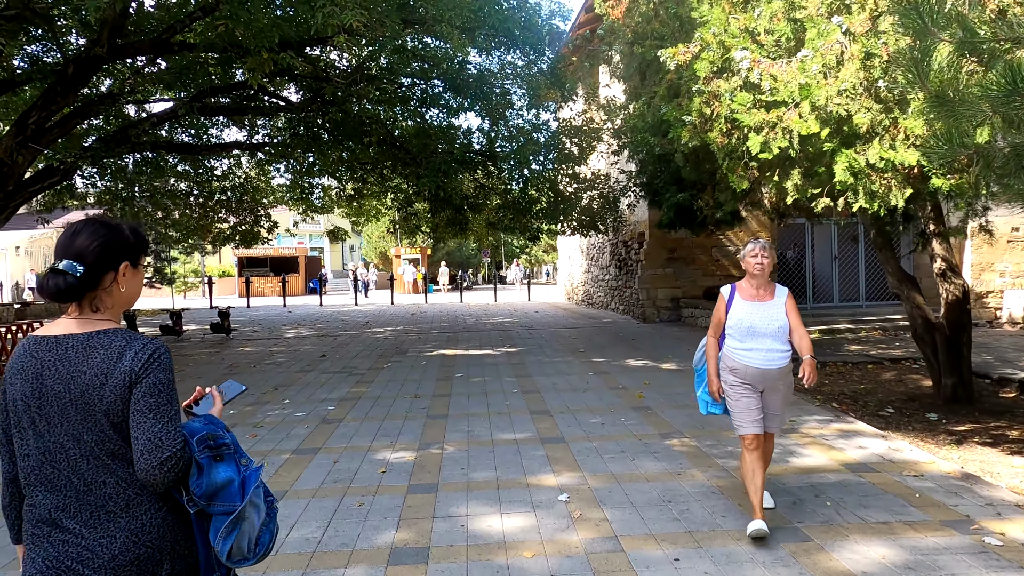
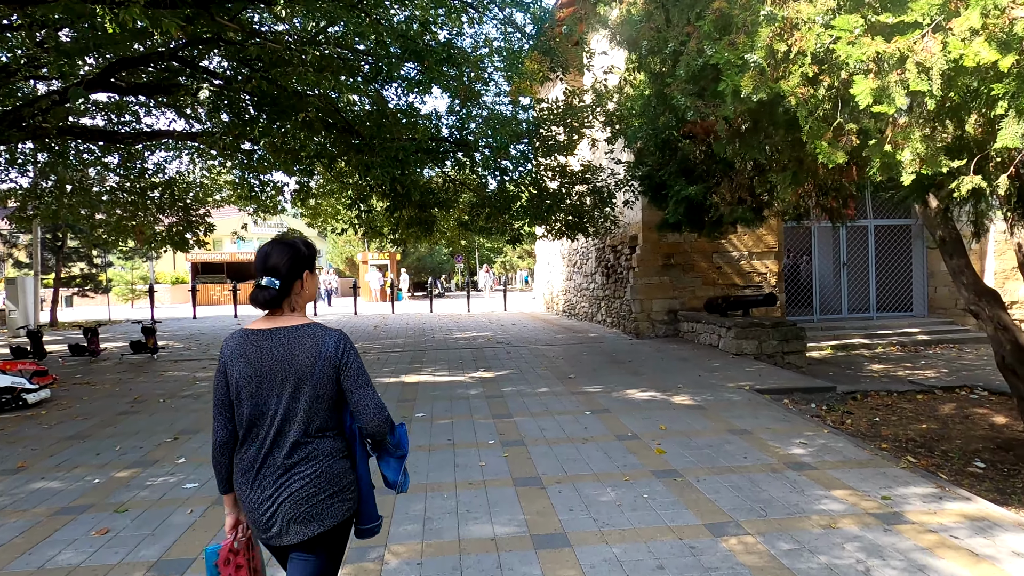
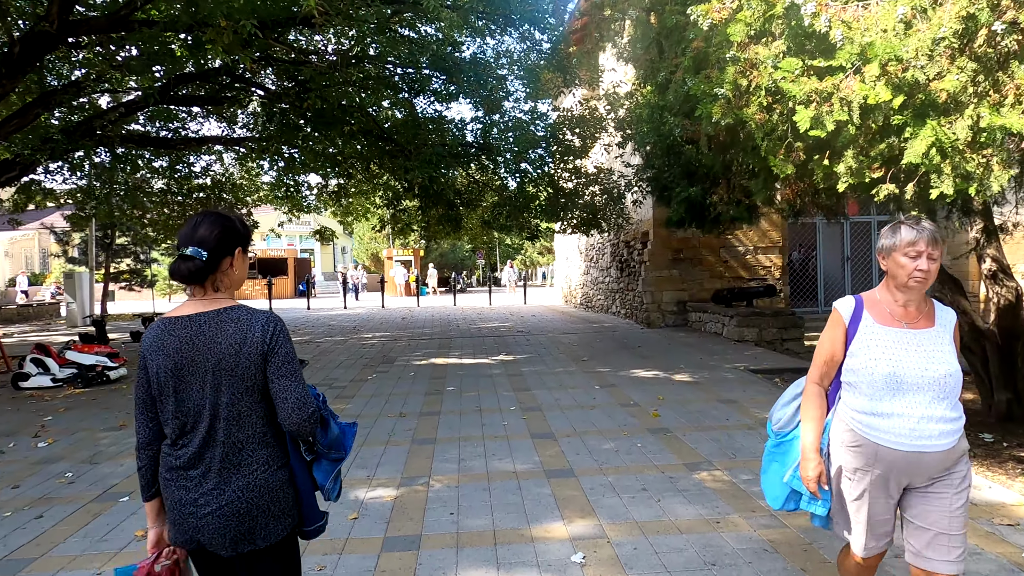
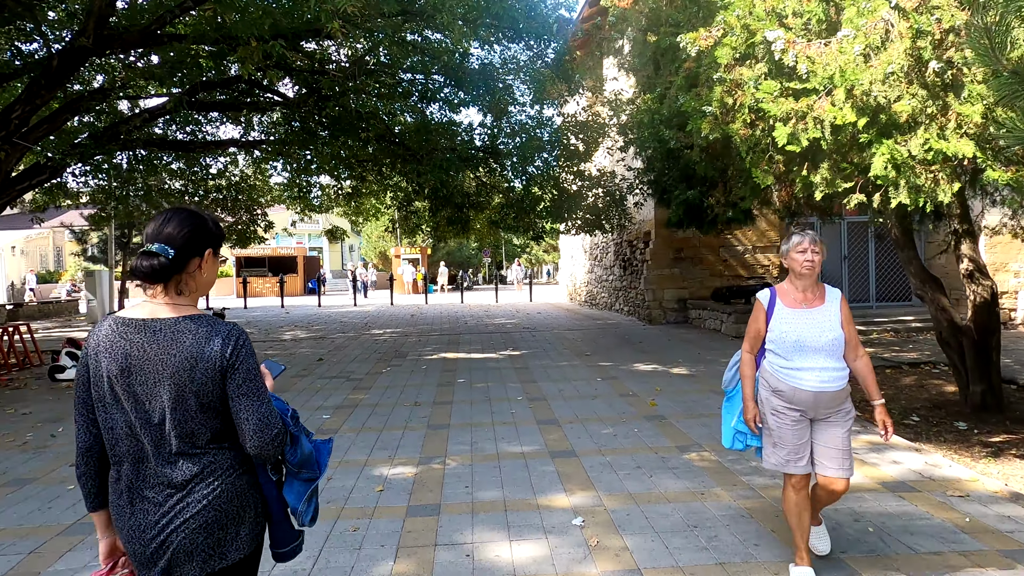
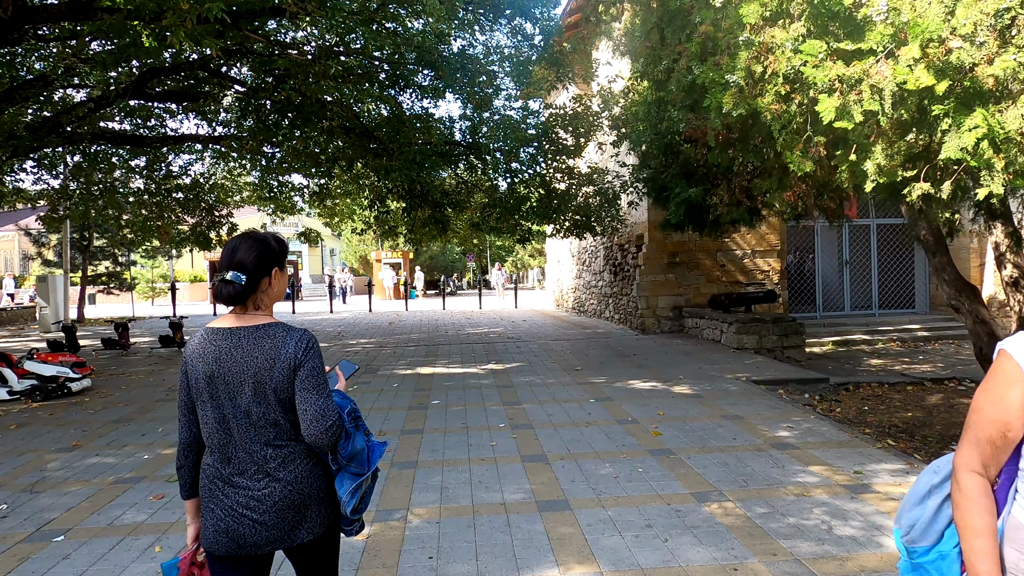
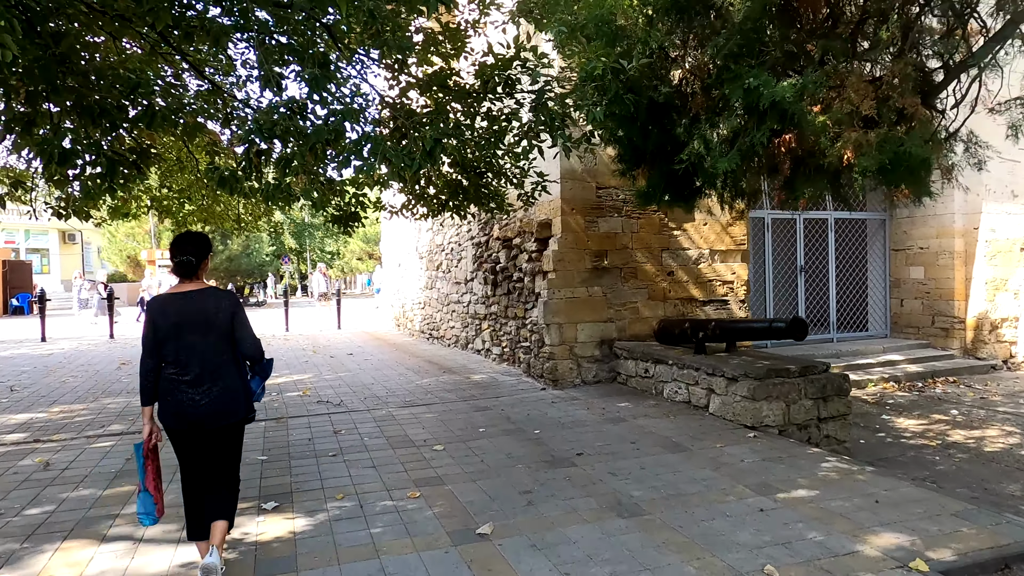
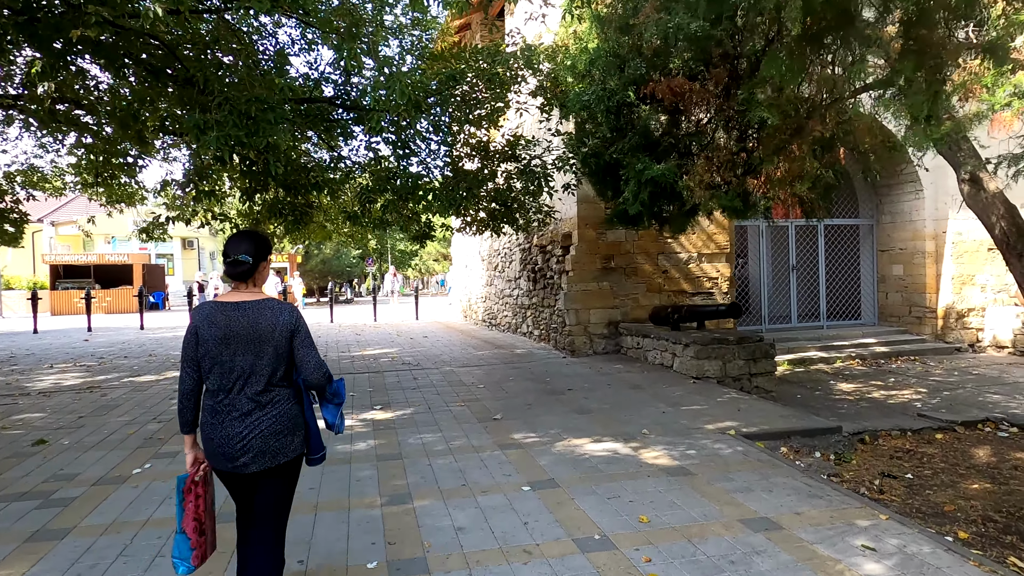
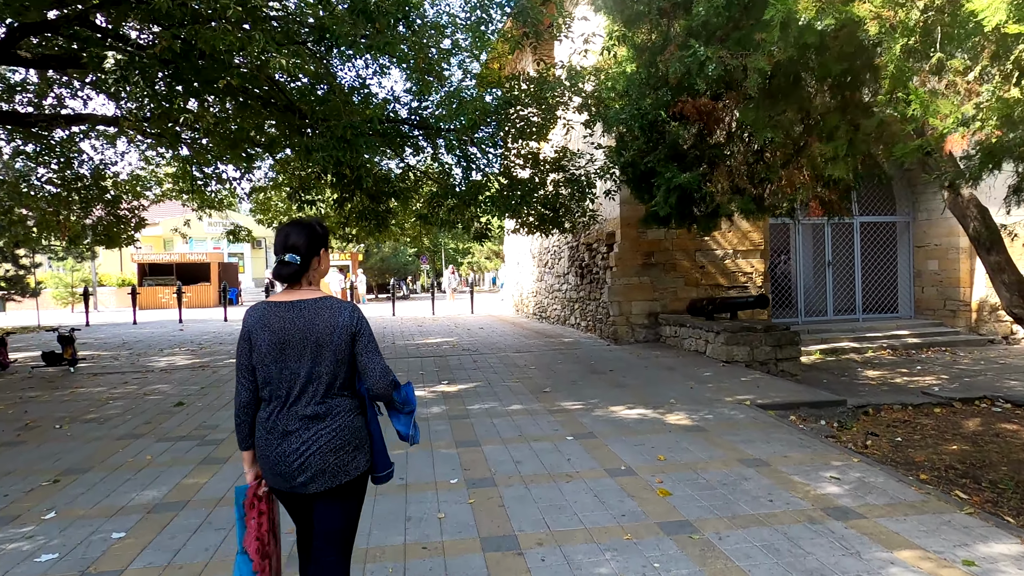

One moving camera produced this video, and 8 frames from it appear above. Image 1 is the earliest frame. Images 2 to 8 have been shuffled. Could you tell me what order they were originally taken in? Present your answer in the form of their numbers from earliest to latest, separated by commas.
4, 3, 5, 2, 8, 7, 6
